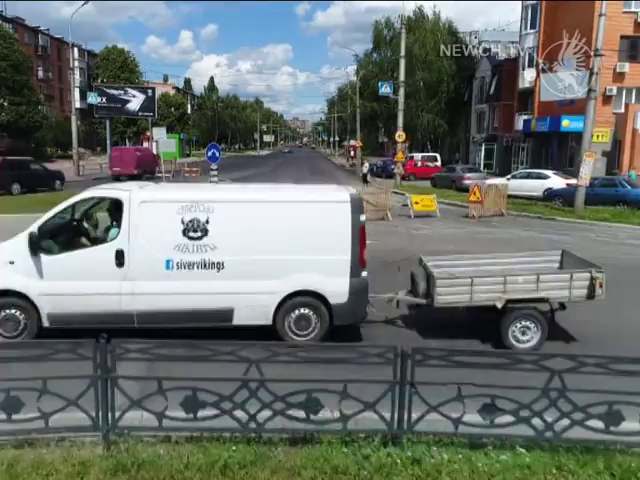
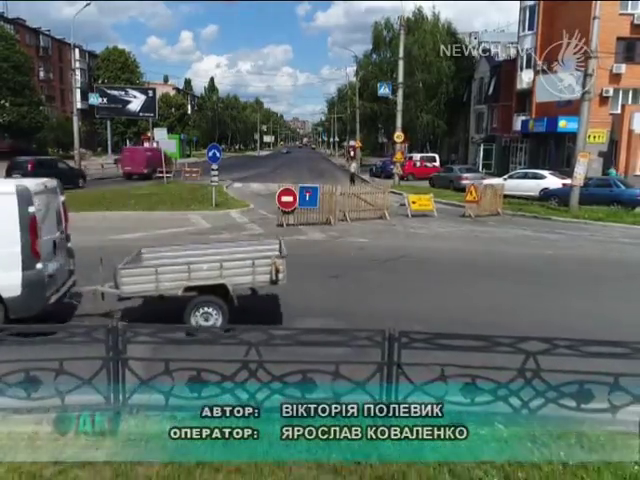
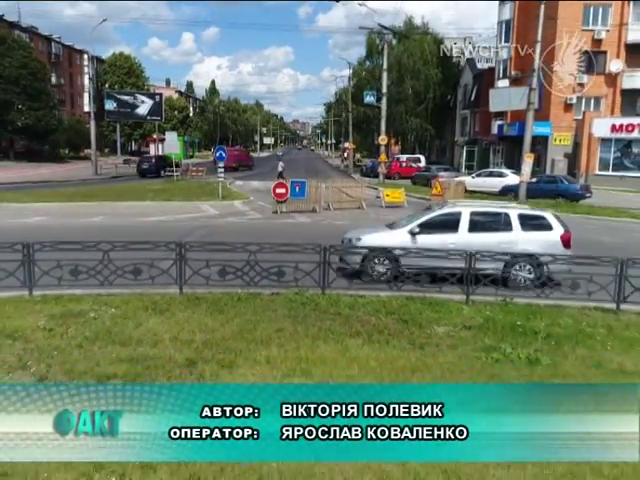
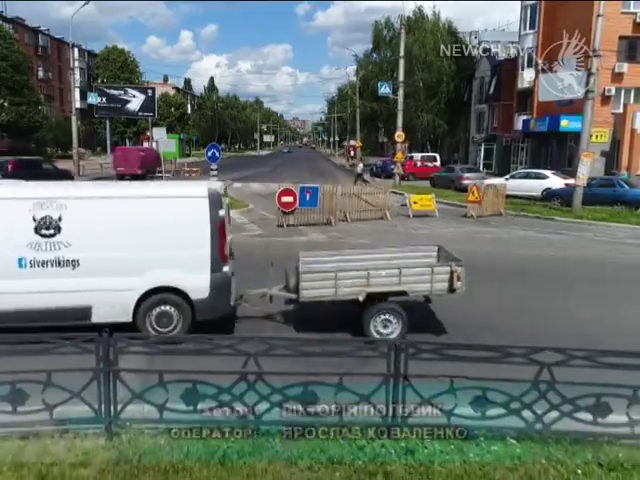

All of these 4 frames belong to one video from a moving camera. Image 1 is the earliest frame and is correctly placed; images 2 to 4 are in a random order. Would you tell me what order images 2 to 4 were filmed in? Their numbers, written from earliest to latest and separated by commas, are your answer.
4, 2, 3
